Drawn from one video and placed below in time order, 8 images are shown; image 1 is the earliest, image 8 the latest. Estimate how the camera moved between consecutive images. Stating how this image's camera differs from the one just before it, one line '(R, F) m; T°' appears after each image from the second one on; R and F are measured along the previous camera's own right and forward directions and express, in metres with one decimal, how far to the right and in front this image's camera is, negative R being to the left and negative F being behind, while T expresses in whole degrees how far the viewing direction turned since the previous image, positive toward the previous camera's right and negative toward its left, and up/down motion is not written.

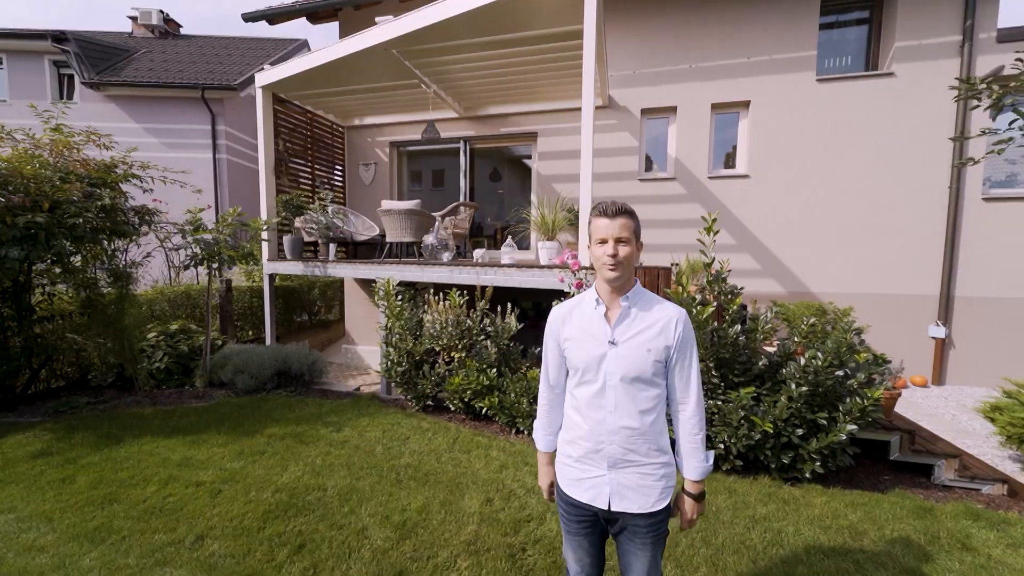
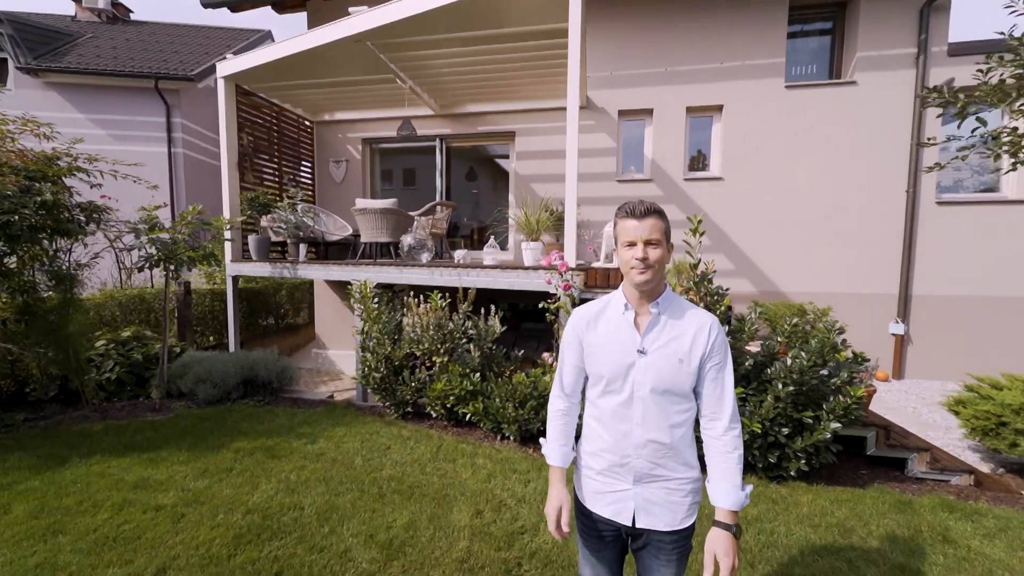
(-0.1, +0.1) m; +4°
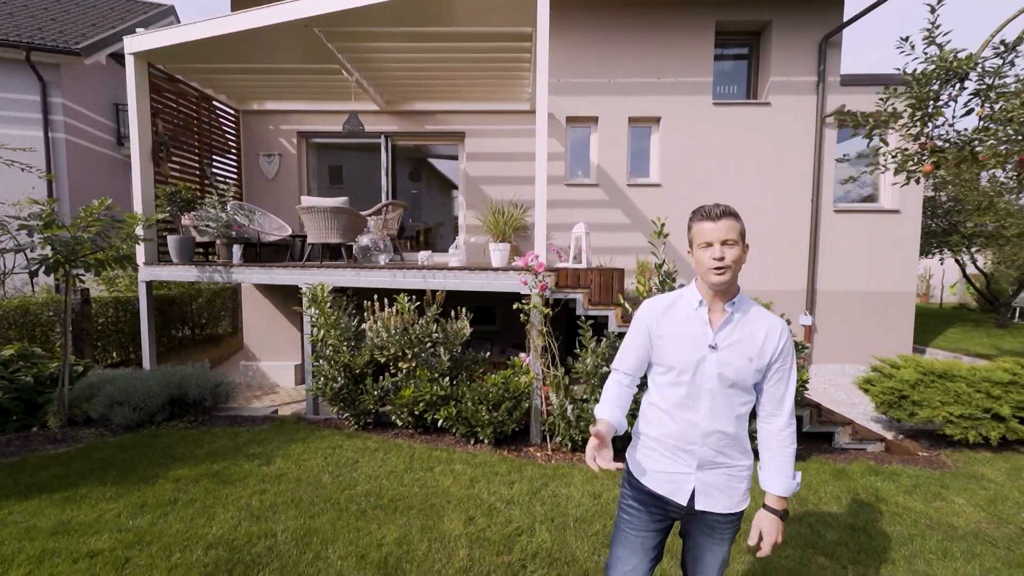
(-0.4, +0.1) m; +10°
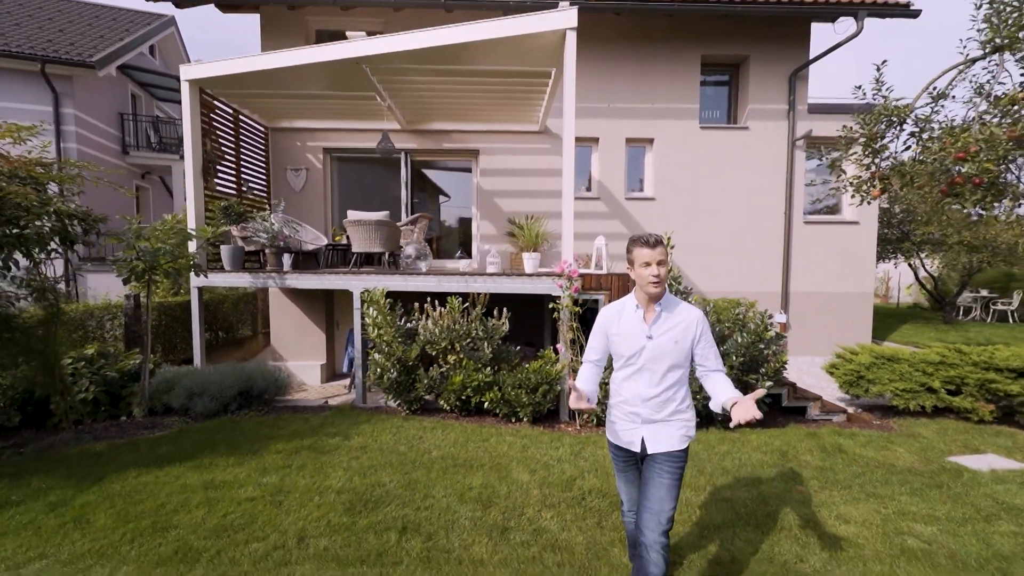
(-0.6, -0.8) m; +3°
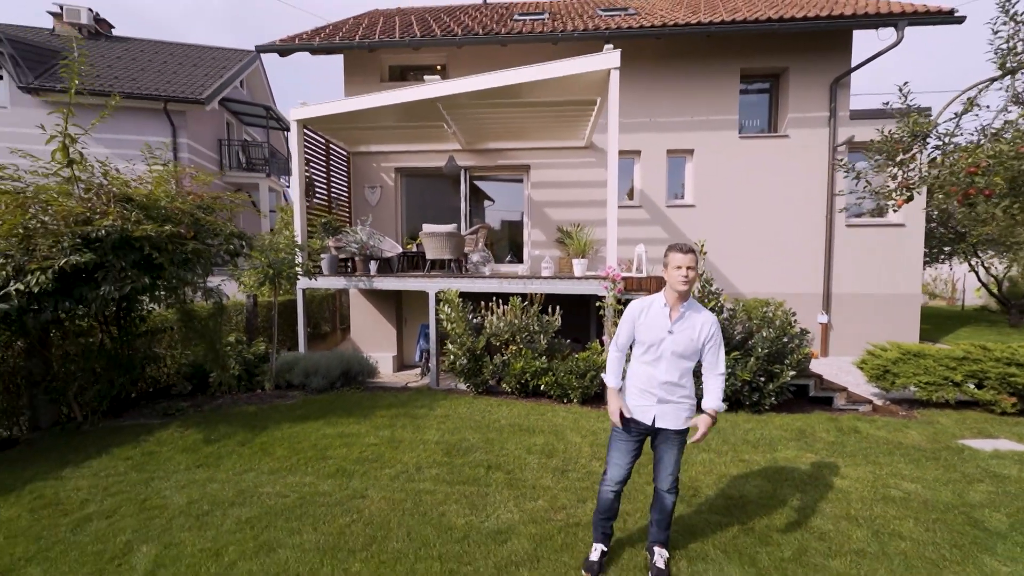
(-0.1, -0.9) m; -6°
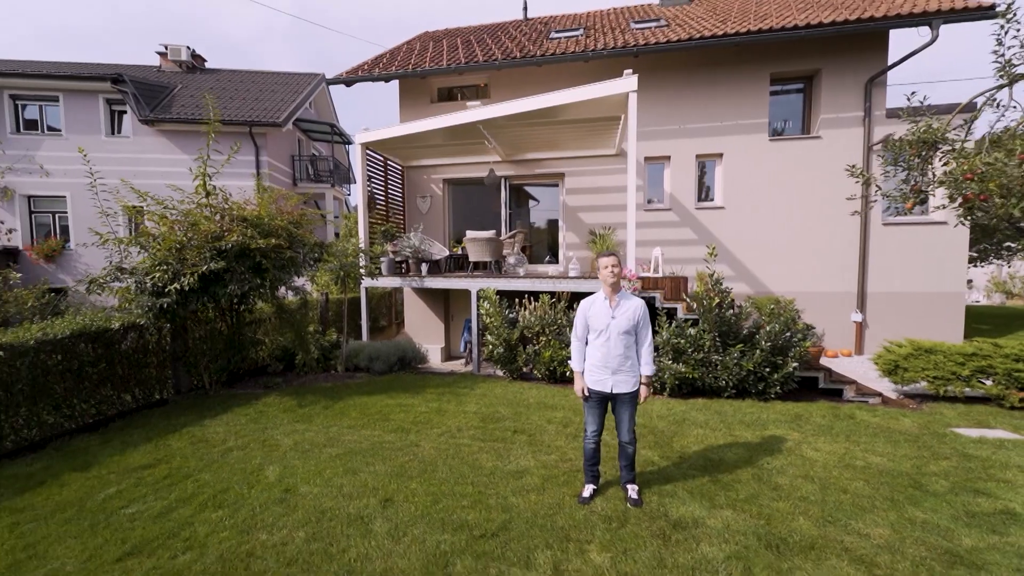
(+0.3, -0.9) m; -7°
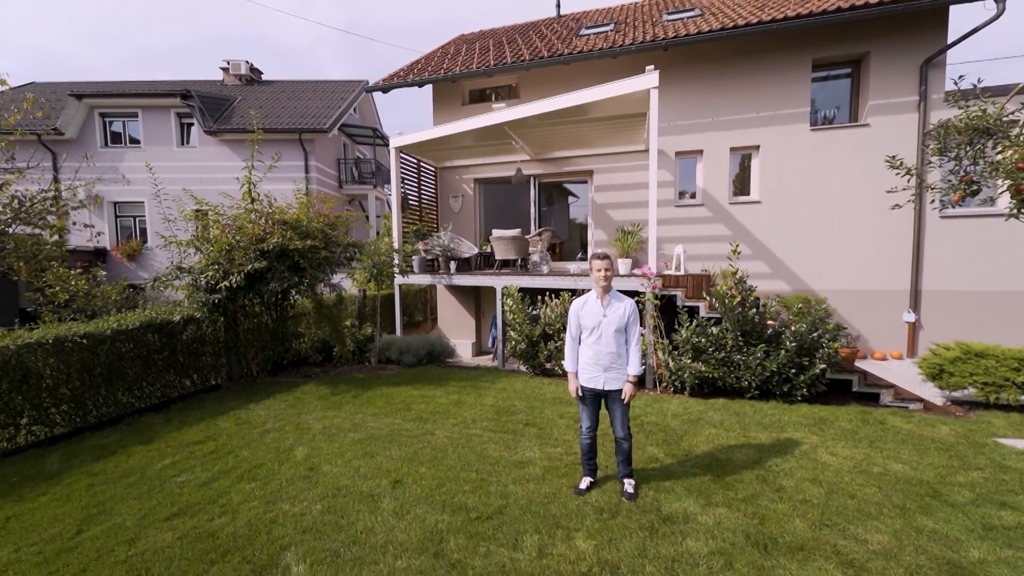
(+0.3, -0.1) m; -6°
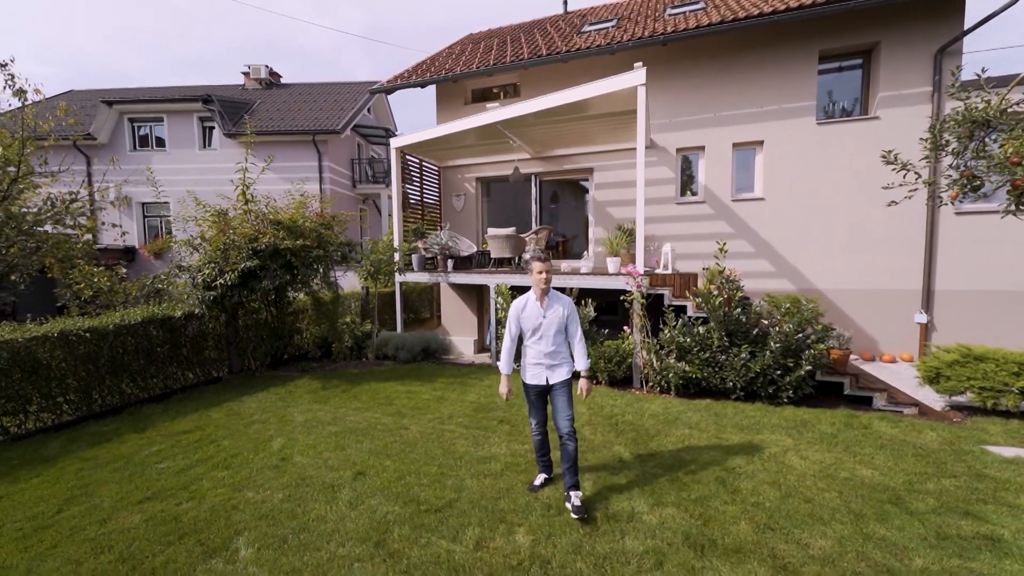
(+0.5, 0.0) m; -3°
